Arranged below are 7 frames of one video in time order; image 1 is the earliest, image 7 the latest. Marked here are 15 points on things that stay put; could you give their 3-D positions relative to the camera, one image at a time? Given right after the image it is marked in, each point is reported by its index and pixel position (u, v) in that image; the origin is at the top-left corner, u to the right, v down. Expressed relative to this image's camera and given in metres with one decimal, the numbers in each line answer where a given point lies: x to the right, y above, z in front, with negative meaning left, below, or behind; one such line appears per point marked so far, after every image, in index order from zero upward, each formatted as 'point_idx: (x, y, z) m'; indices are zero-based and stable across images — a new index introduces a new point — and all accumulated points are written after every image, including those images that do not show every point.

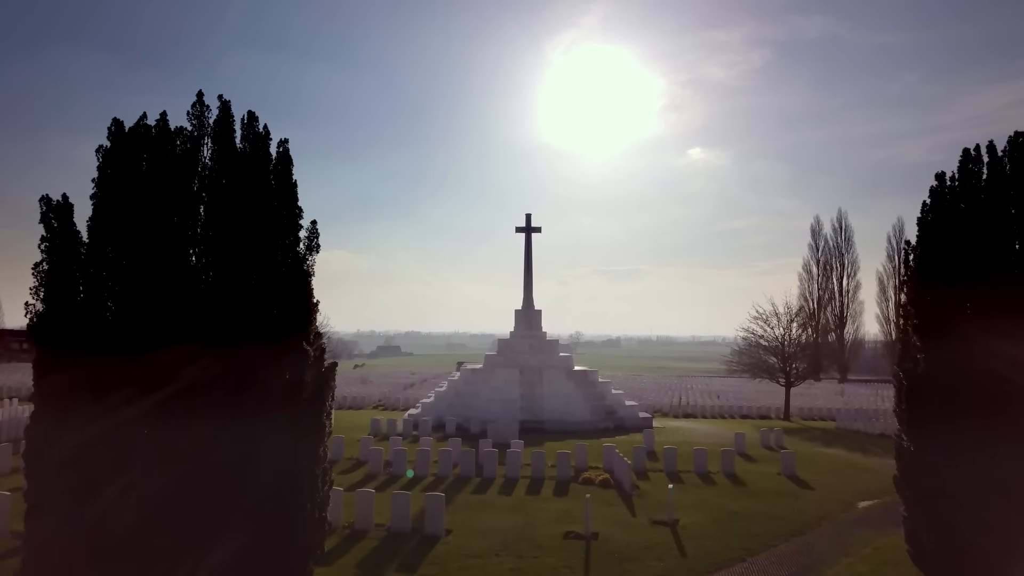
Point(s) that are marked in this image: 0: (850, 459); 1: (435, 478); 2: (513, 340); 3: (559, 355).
0: (+6.1, -3.1, +11.1) m
1: (-1.1, -2.6, +8.6) m
2: (0.0, -1.4, +16.3) m
3: (+1.2, -1.8, +16.2) m
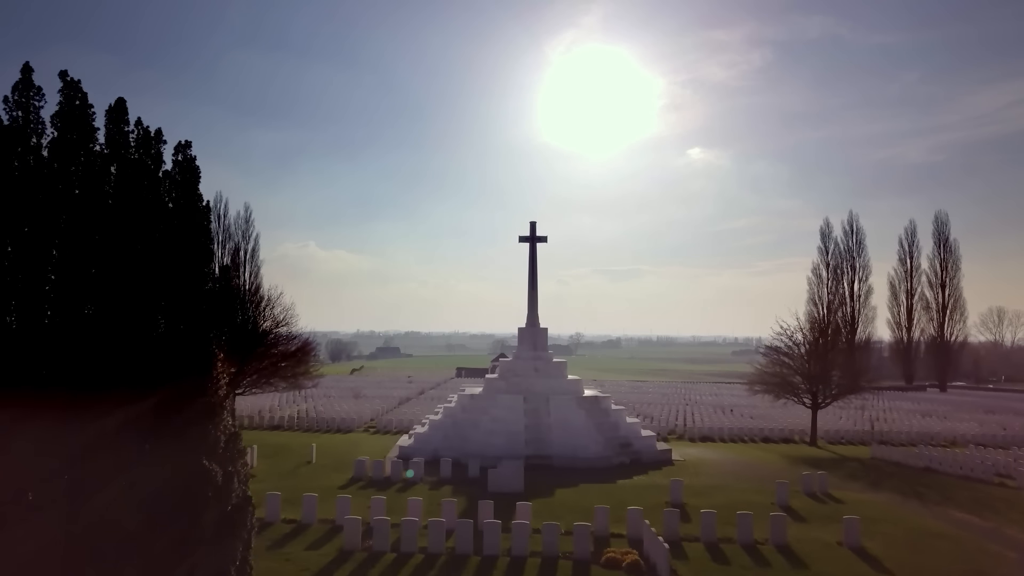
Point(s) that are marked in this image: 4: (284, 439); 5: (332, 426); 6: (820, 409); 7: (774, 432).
0: (+6.1, -3.5, +9.6) m
1: (-1.0, -3.0, +7.0) m
2: (+0.1, -1.8, +14.7) m
3: (+1.3, -2.2, +14.6) m
4: (-6.0, -4.1, +16.4) m
5: (-5.6, -4.3, +19.4) m
6: (+9.1, -3.6, +18.3) m
7: (+8.4, -4.6, +19.7) m
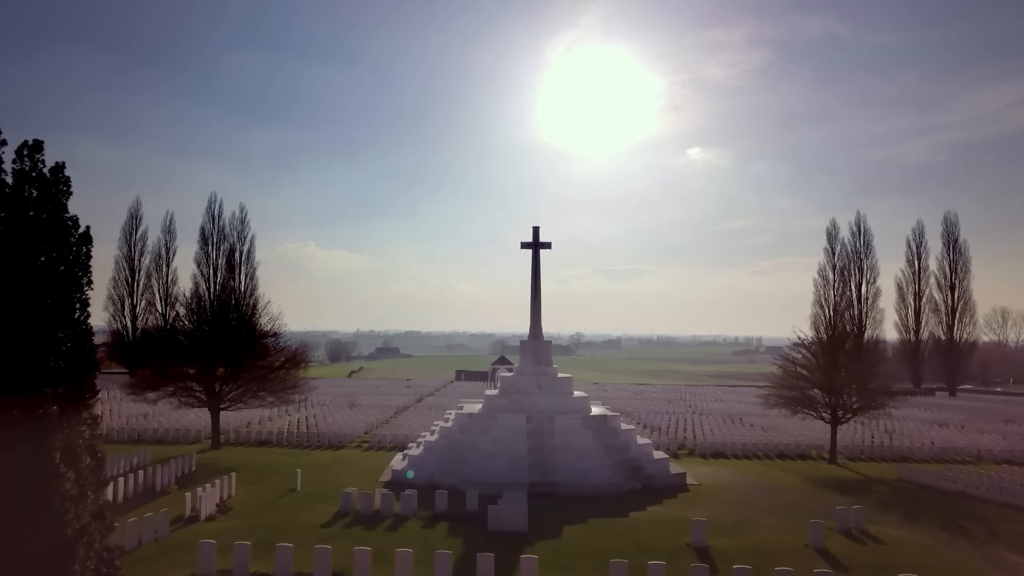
0: (+6.2, -3.7, +8.5) m
1: (-0.9, -3.3, +6.0) m
2: (+0.1, -2.0, +13.7) m
3: (+1.3, -2.4, +13.6) m
4: (-6.0, -4.3, +15.3) m
5: (-5.6, -4.5, +18.3) m
6: (+9.2, -3.8, +17.2) m
7: (+8.4, -4.8, +18.6) m
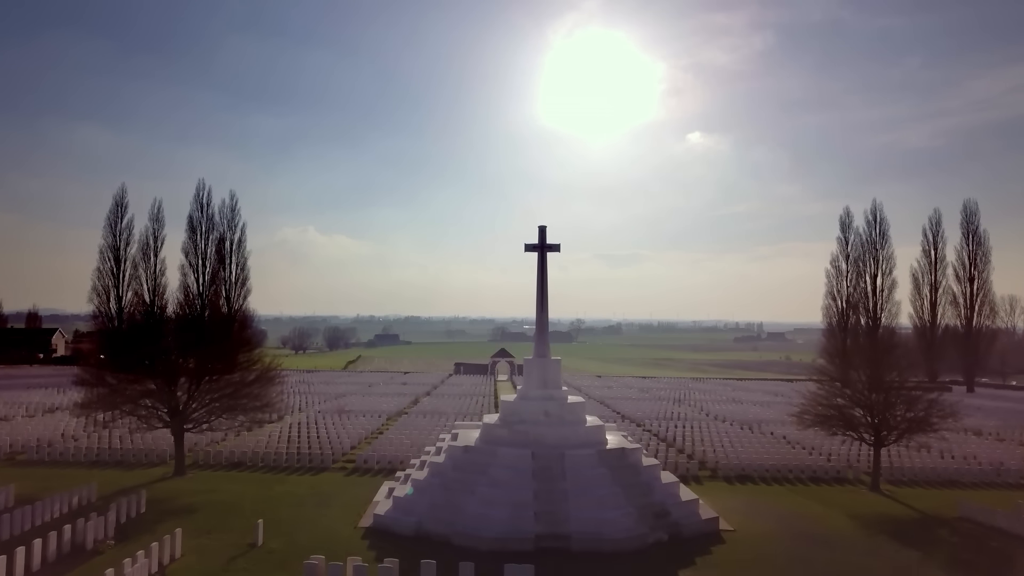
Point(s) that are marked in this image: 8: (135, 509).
0: (+6.2, -4.1, +6.6) m
1: (-0.9, -3.6, +4.0) m
2: (+0.2, -2.2, +11.7) m
3: (+1.4, -2.6, +11.6) m
4: (-6.0, -4.4, +13.4) m
5: (-5.5, -4.6, +16.4) m
6: (+9.2, -3.9, +15.3) m
7: (+8.5, -4.9, +16.7) m
8: (-6.9, -4.1, +11.4) m
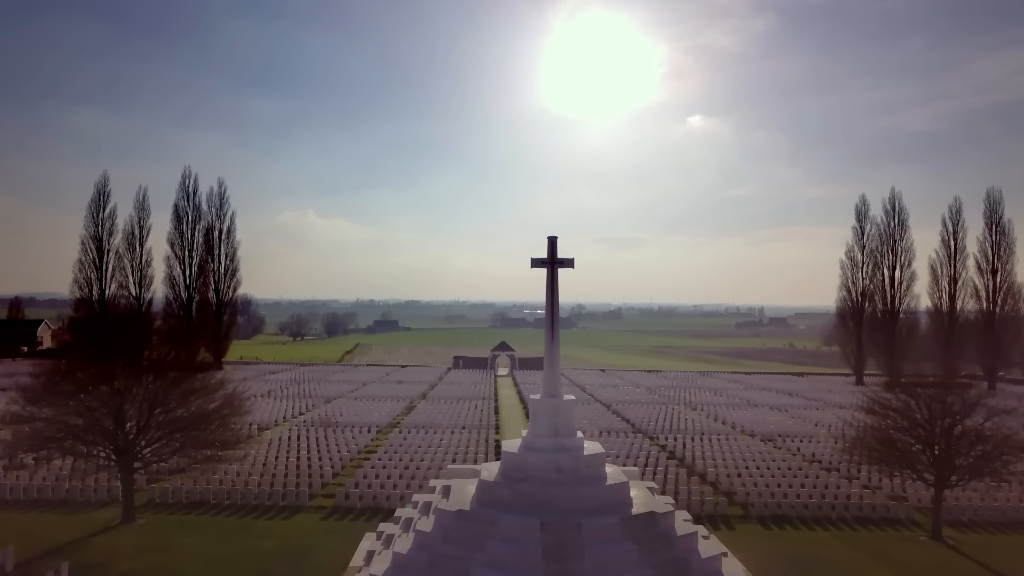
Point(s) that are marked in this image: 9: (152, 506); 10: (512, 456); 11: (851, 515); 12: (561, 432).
0: (+6.3, -4.6, +4.5) m
1: (-0.8, -4.3, +1.9) m
2: (+0.2, -2.6, +9.5) m
3: (+1.4, -3.0, +9.4) m
4: (-5.9, -4.8, +11.3) m
5: (-5.5, -4.9, +14.3) m
6: (+9.3, -4.3, +13.2) m
7: (+8.5, -5.2, +14.6) m
8: (-6.9, -4.5, +9.3) m
9: (-7.9, -4.8, +13.6) m
10: (0.0, -2.6, +9.6) m
11: (+7.9, -5.3, +14.5) m
12: (+0.8, -2.2, +9.8) m
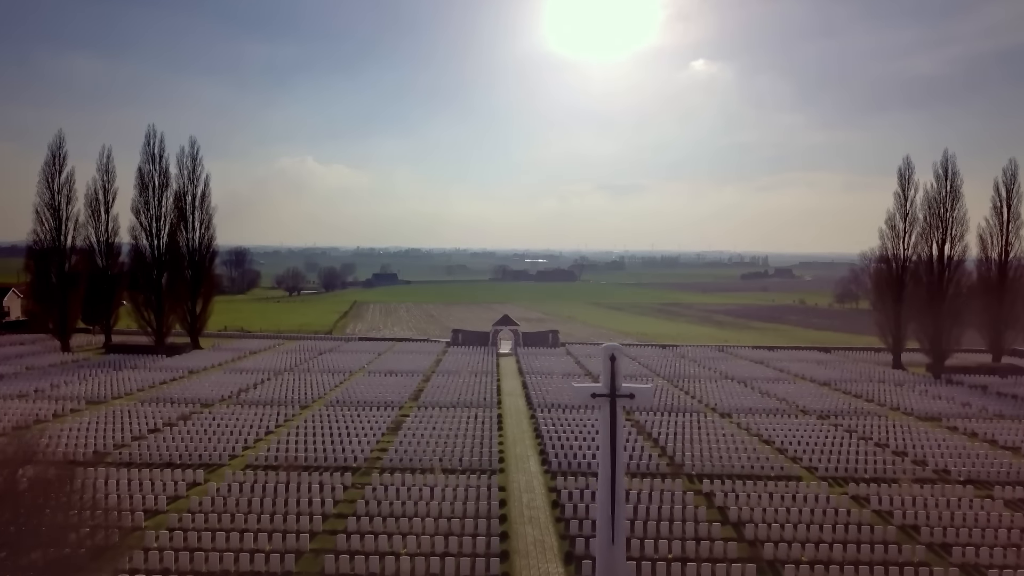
0: (+6.5, -6.4, +0.1) m
1: (-0.6, -6.3, -2.5) m
2: (+0.5, -4.0, +5.0) m
3: (+1.7, -4.4, +4.9) m
4: (-5.7, -6.0, +7.0) m
5: (-5.3, -5.9, +10.0) m
6: (+9.5, -5.3, +8.8) m
7: (+8.8, -6.1, +10.3) m
8: (-6.7, -5.9, +4.9) m
9: (-7.7, -5.9, +9.2) m
10: (+0.2, -4.0, +5.1) m
11: (+8.1, -6.2, +10.2) m
12: (+1.0, -3.6, +5.2) m
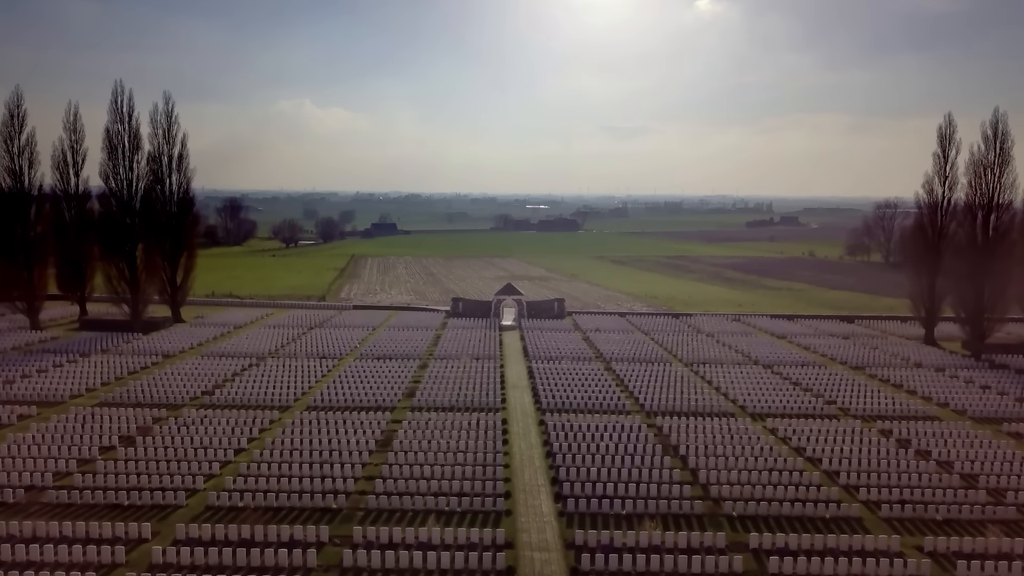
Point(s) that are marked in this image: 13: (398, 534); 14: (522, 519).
0: (+6.7, -8.3, -2.8) m
1: (-0.4, -8.4, -5.4) m
2: (+0.7, -5.5, +1.9) m
3: (+1.9, -5.9, +1.9) m
4: (-5.5, -7.4, +4.0) m
5: (-5.0, -7.0, +7.0) m
6: (+9.7, -6.5, +5.7) m
7: (+9.0, -7.1, +7.3) m
8: (-6.5, -7.4, +2.0) m
9: (-7.5, -7.0, +6.3) m
10: (+0.4, -5.5, +2.0) m
11: (+8.3, -7.3, +7.2) m
12: (+1.2, -5.1, +2.0) m
13: (-2.7, -5.9, +15.1) m
14: (+0.3, -6.1, +16.3) m
